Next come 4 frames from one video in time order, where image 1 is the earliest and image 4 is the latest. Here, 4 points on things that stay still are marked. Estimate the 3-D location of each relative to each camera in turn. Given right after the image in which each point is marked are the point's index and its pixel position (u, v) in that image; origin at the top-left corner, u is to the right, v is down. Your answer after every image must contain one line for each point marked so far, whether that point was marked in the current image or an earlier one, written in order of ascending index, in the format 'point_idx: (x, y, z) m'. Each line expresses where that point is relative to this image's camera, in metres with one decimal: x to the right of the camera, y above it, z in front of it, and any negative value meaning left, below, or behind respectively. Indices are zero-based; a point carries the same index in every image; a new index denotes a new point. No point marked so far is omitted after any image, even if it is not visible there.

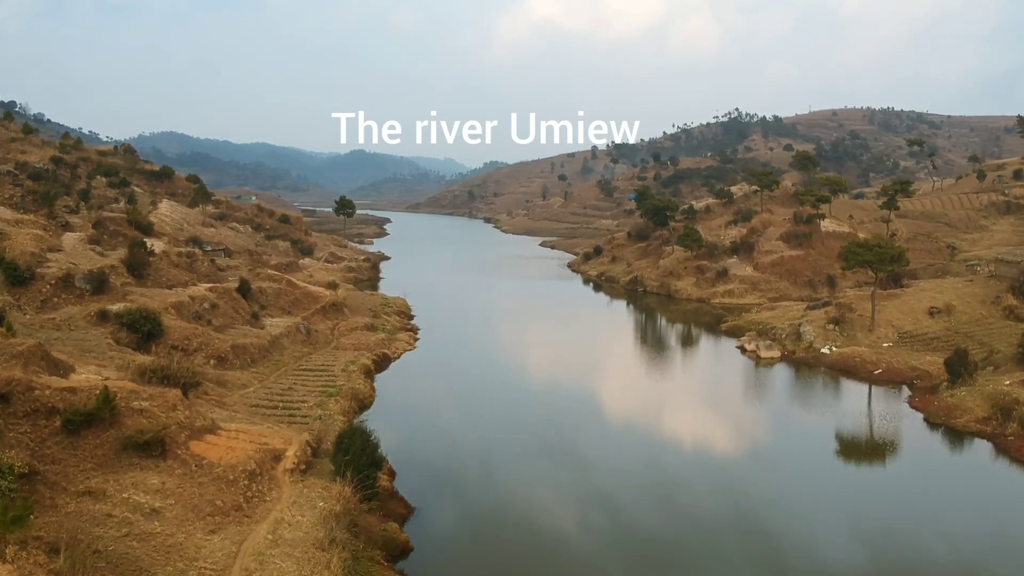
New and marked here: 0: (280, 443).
0: (-4.7, -3.2, +13.5) m
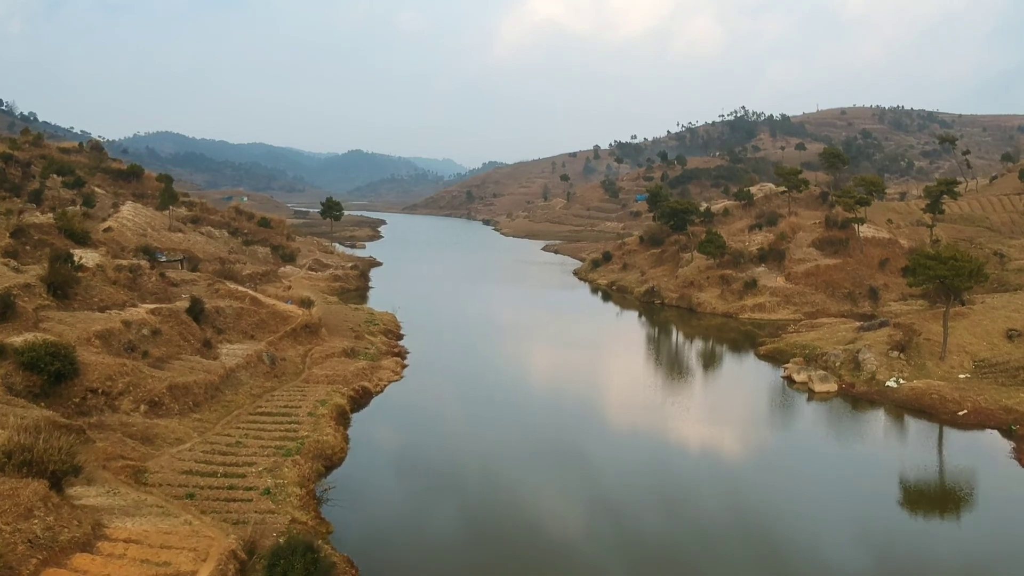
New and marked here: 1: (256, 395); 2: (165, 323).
0: (-4.5, -3.8, +9.4) m
1: (-7.1, -3.0, +18.8) m
2: (-10.0, -1.0, +19.5) m
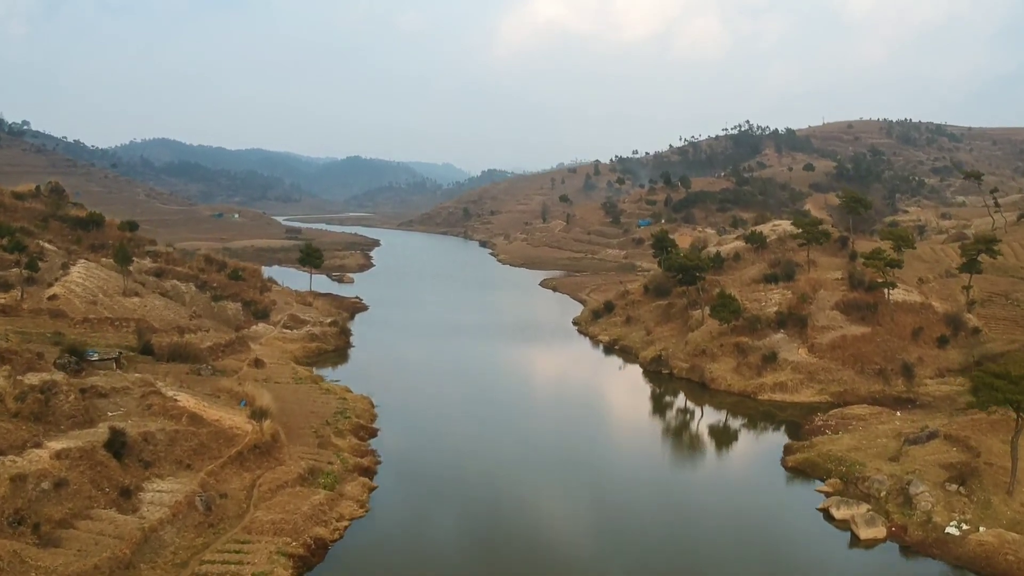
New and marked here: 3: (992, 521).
0: (-4.9, -7.0, +5.9) m
1: (-7.5, -6.2, +15.3) m
2: (-10.4, -4.3, +16.0) m
3: (+12.5, -6.0, +17.5) m
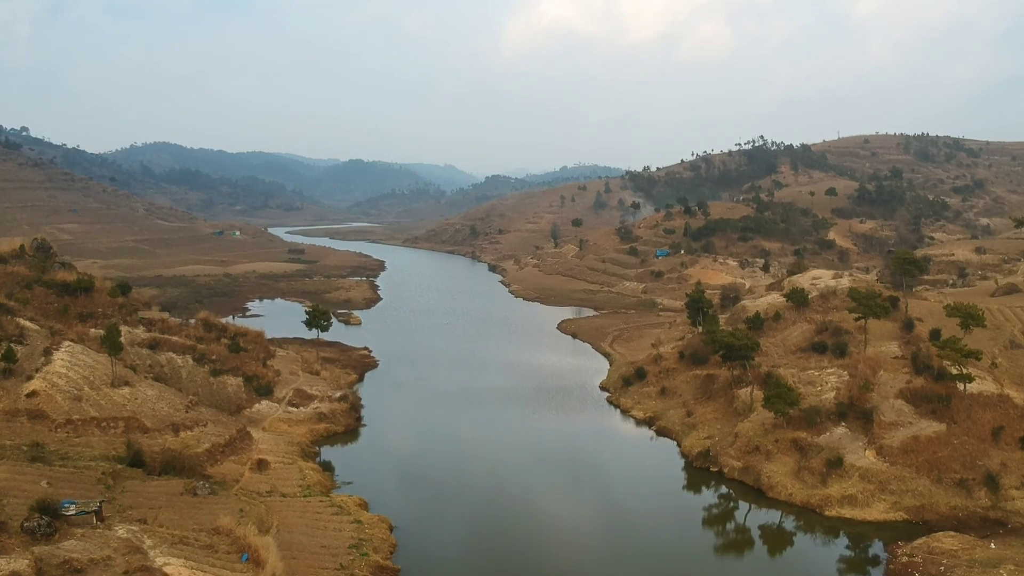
0: (-3.6, -10.9, +2.7) m
1: (-6.2, -10.1, +12.1) m
2: (-9.1, -8.2, +12.8) m
3: (+13.8, -9.9, +14.3) m
